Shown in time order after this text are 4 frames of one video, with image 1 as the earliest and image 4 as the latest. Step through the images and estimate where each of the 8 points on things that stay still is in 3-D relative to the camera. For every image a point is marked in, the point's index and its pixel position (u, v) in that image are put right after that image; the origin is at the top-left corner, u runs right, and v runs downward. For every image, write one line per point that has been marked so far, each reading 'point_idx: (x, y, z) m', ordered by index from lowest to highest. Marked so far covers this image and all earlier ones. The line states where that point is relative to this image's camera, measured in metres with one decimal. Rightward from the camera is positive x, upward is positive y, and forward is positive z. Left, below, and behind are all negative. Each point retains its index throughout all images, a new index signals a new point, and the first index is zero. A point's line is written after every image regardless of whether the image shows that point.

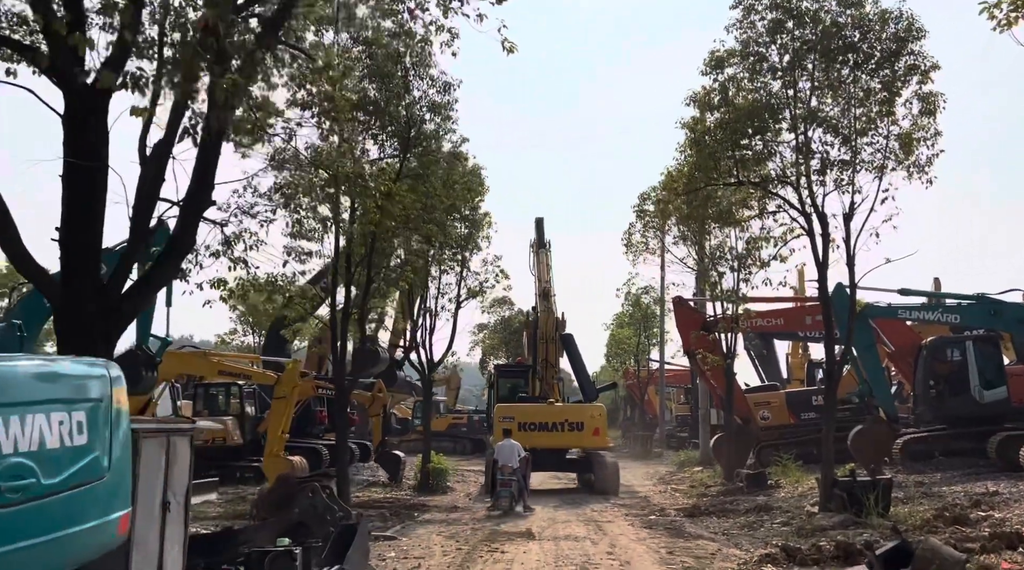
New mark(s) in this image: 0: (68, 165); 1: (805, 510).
0: (-3.3, +0.9, +7.0) m
1: (+4.6, -3.5, +14.9) m
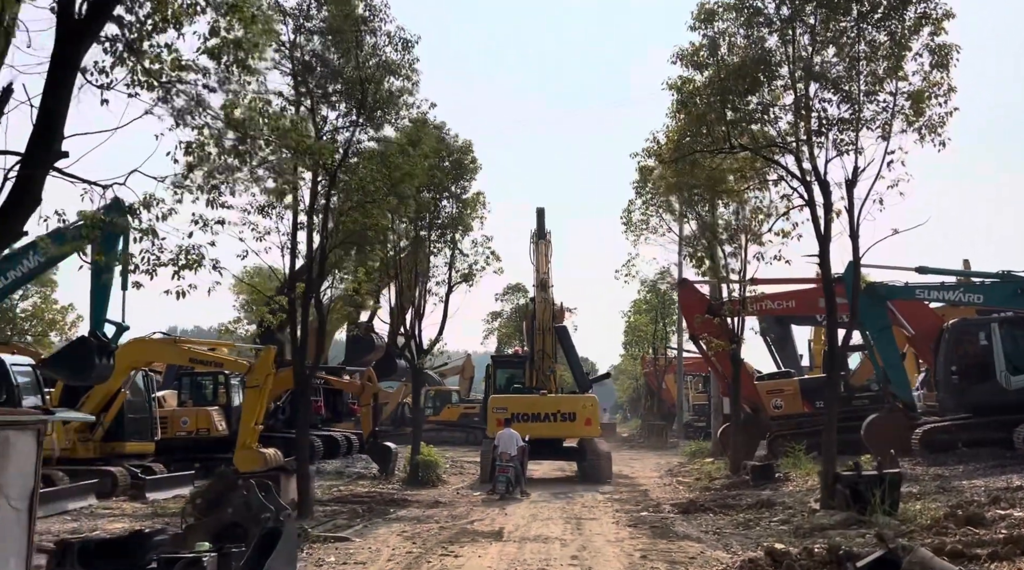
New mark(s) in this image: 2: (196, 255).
0: (-3.9, +1.1, +5.9) m
1: (+4.3, -3.2, +13.6) m
2: (-2.8, +0.3, +8.4) m
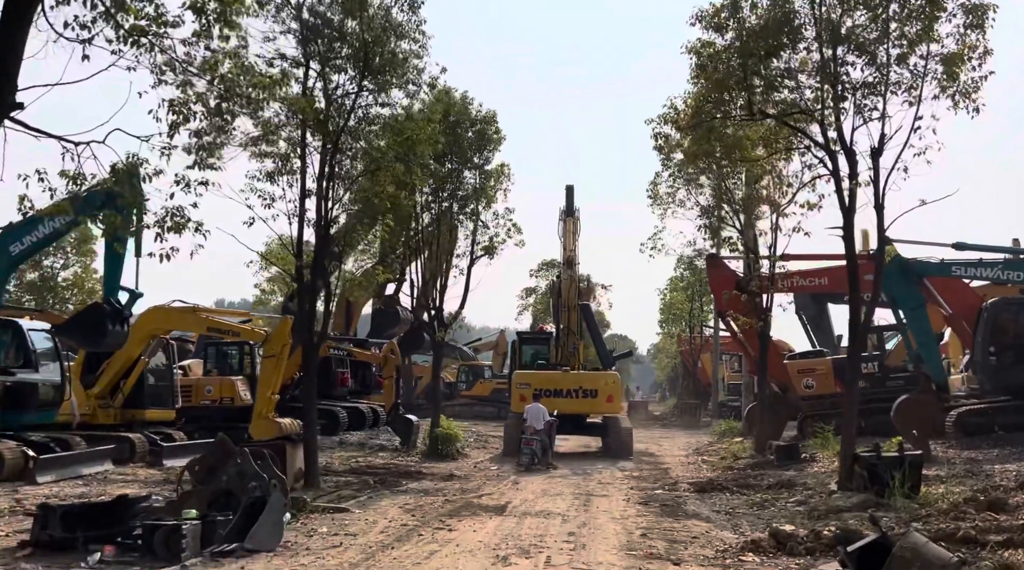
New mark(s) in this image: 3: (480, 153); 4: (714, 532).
0: (-4.1, +1.4, +5.7) m
1: (+4.4, -2.8, +13.1) m
2: (-2.9, +0.6, +8.2) m
3: (-0.7, +2.8, +19.9) m
4: (+2.2, -2.7, +10.2) m
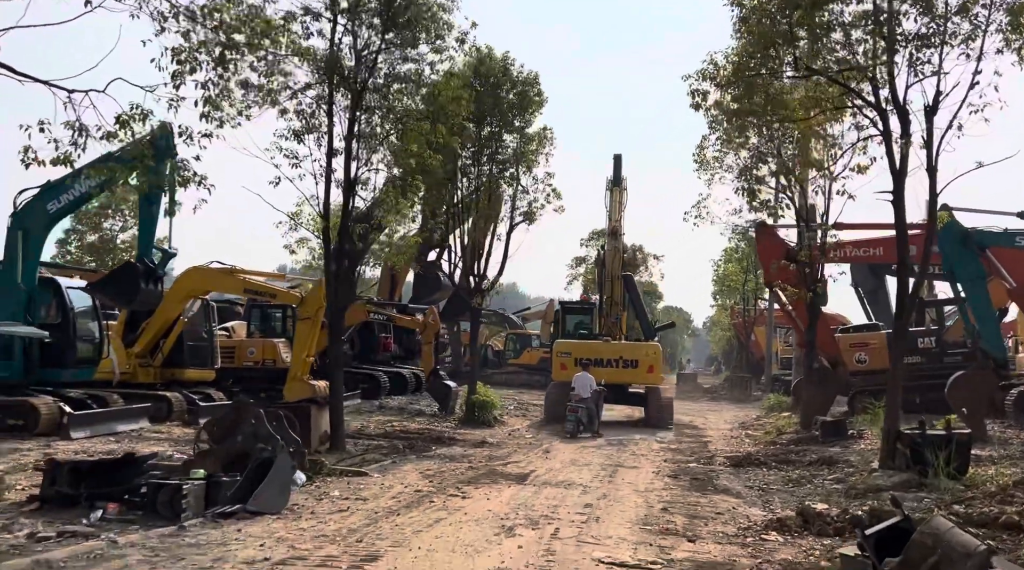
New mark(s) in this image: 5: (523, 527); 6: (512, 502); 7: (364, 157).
0: (-4.1, +1.7, +5.6) m
1: (+4.8, -2.4, +12.5) m
2: (-2.8, +1.0, +8.0) m
3: (+0.2, +3.5, +19.4) m
4: (+2.4, -2.3, +9.7) m
5: (+0.1, -2.0, +7.6) m
6: (0.0, -2.1, +9.2) m
7: (-2.0, +1.8, +13.0) m
